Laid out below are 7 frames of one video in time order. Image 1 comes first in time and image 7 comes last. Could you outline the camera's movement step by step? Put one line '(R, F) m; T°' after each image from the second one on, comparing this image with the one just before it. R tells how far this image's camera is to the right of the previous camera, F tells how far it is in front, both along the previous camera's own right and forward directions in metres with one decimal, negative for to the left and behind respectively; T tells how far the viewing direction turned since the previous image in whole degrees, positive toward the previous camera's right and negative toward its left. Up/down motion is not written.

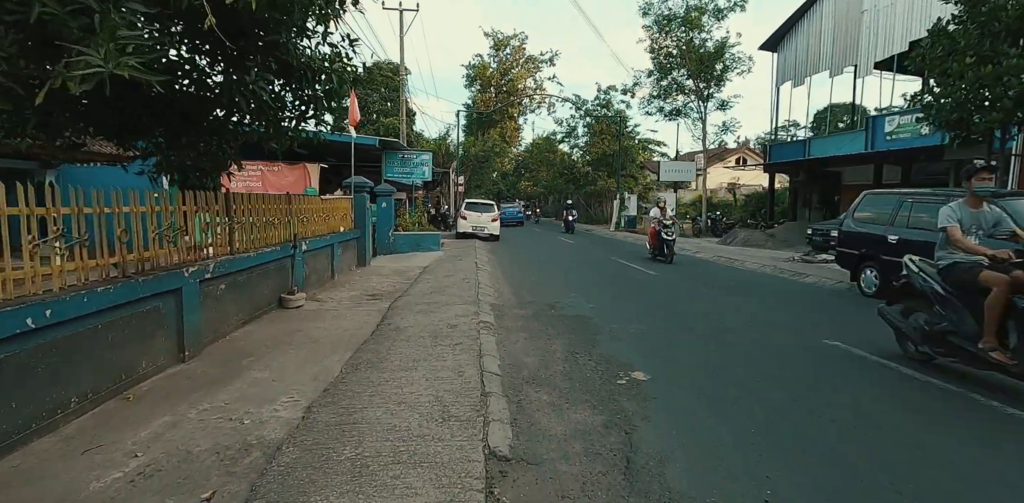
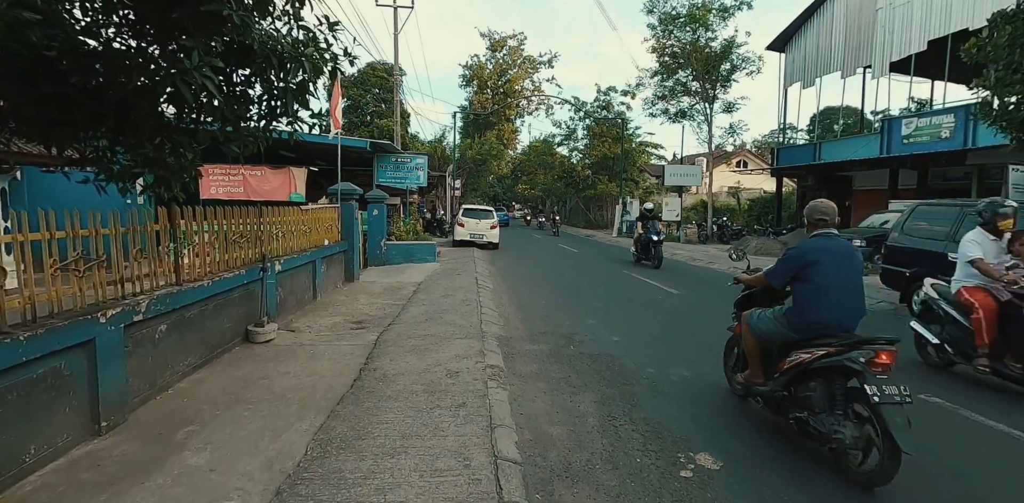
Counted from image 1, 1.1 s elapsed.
(-0.2, +1.1) m; +1°
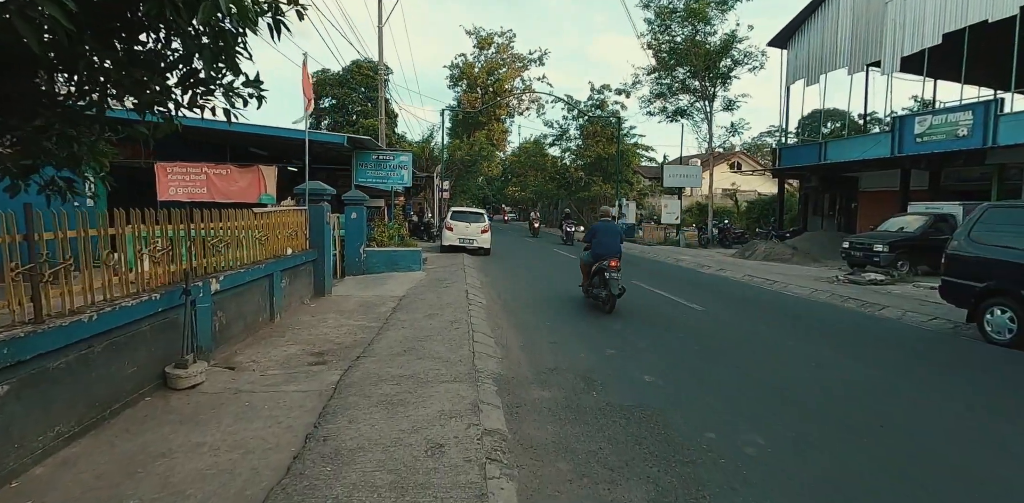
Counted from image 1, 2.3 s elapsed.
(-0.1, +1.4) m; +1°
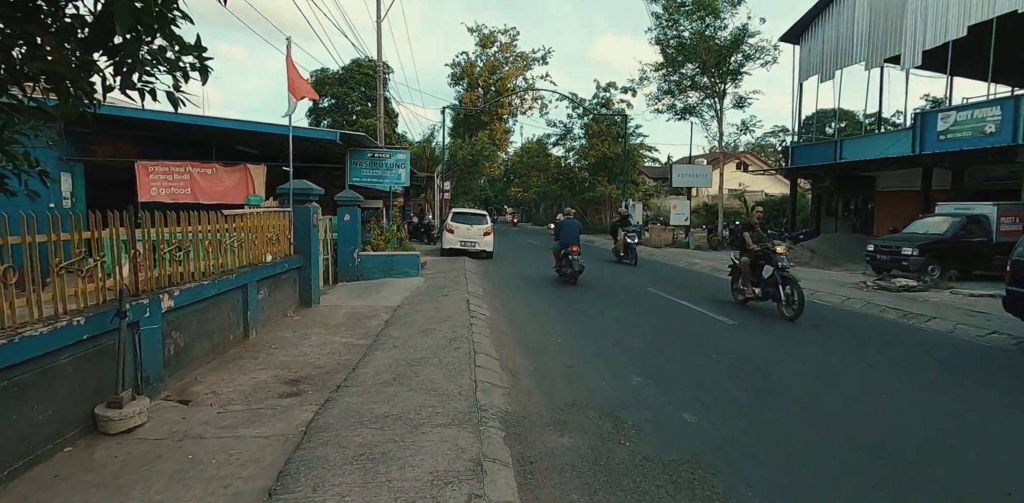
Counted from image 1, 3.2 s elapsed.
(-0.1, +0.9) m; 0°
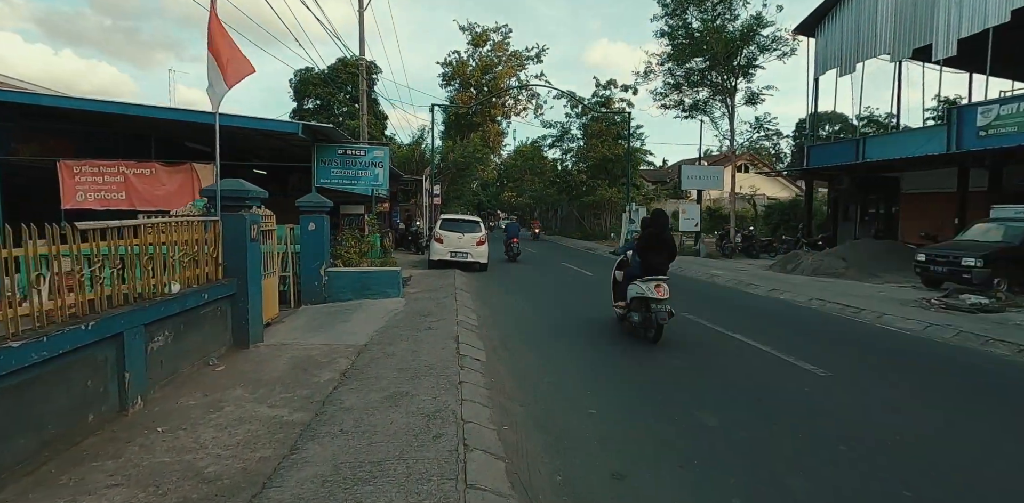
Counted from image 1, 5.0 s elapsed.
(-0.1, +2.0) m; +1°
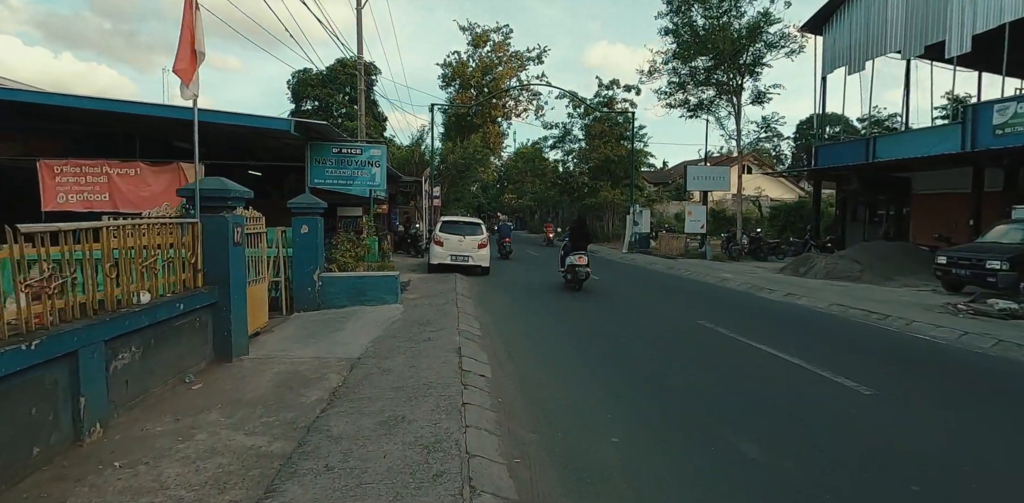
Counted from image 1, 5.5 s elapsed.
(-0.1, +0.5) m; 0°
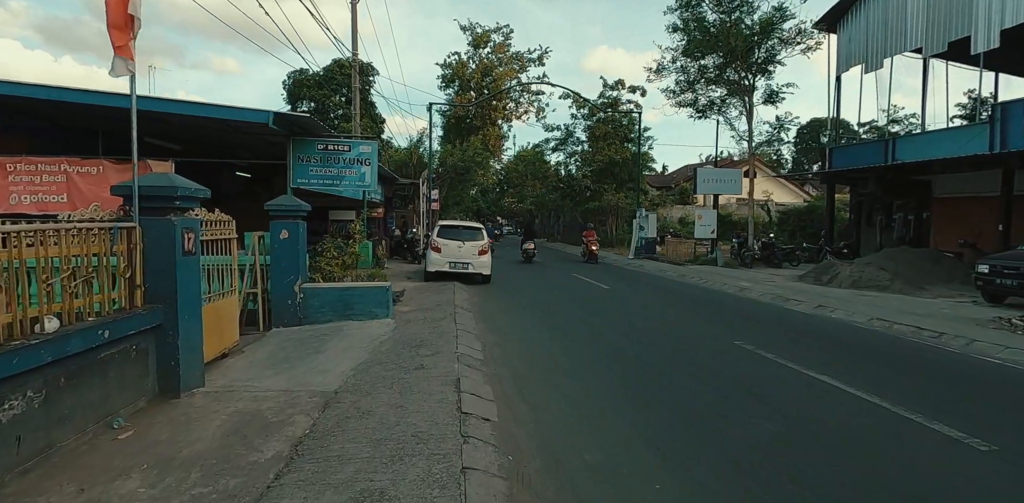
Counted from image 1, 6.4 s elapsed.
(-0.1, +1.0) m; 0°
